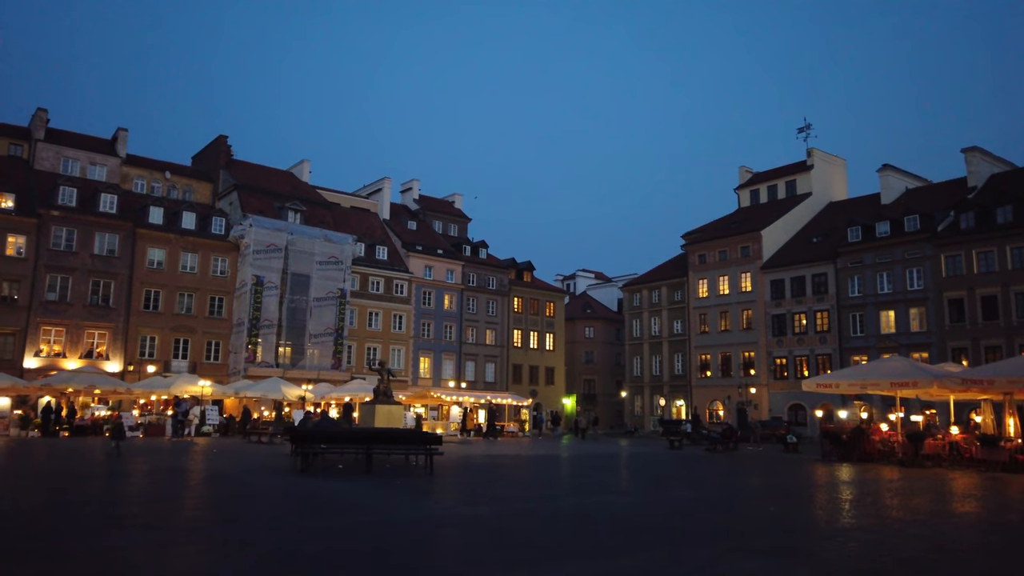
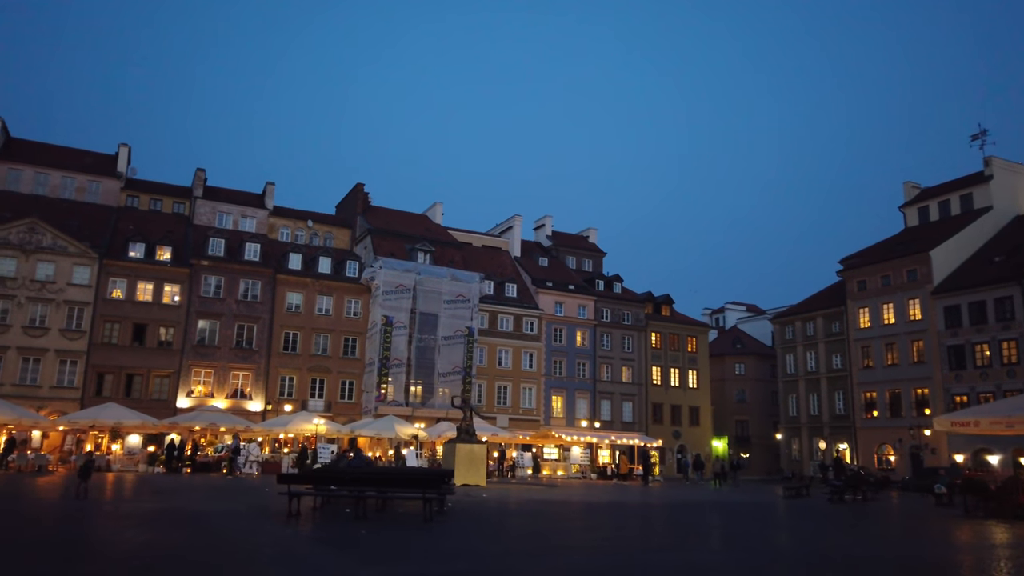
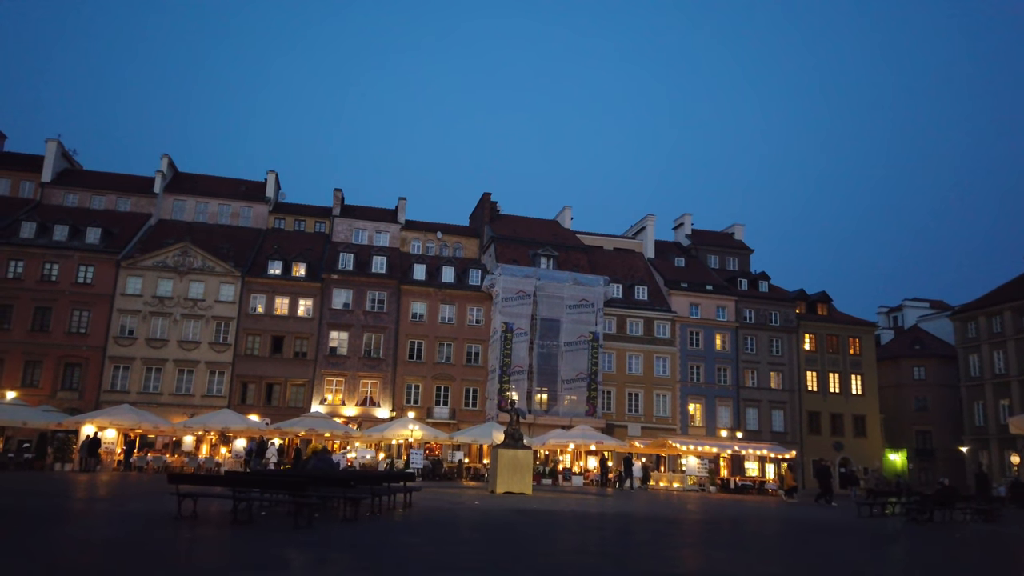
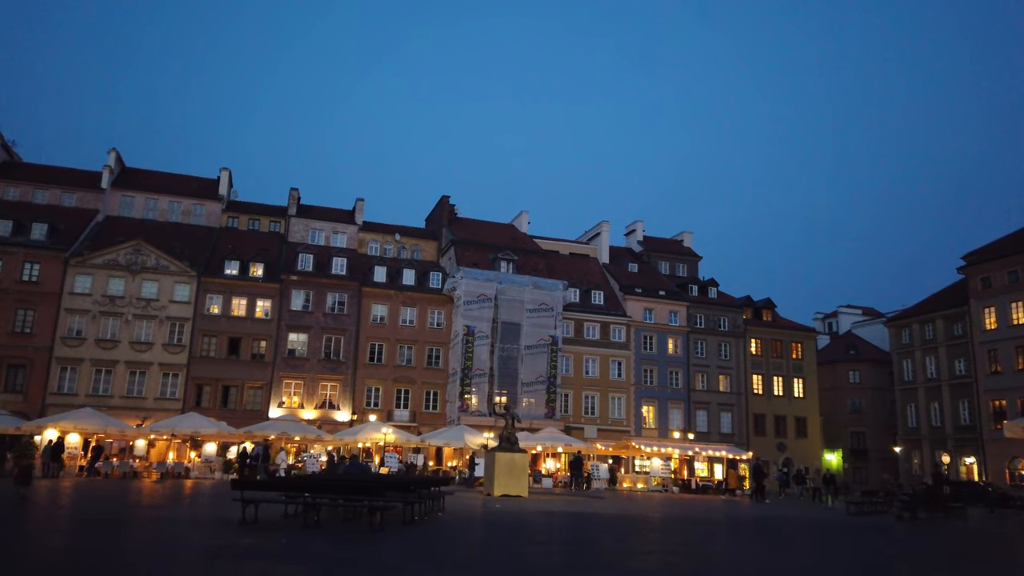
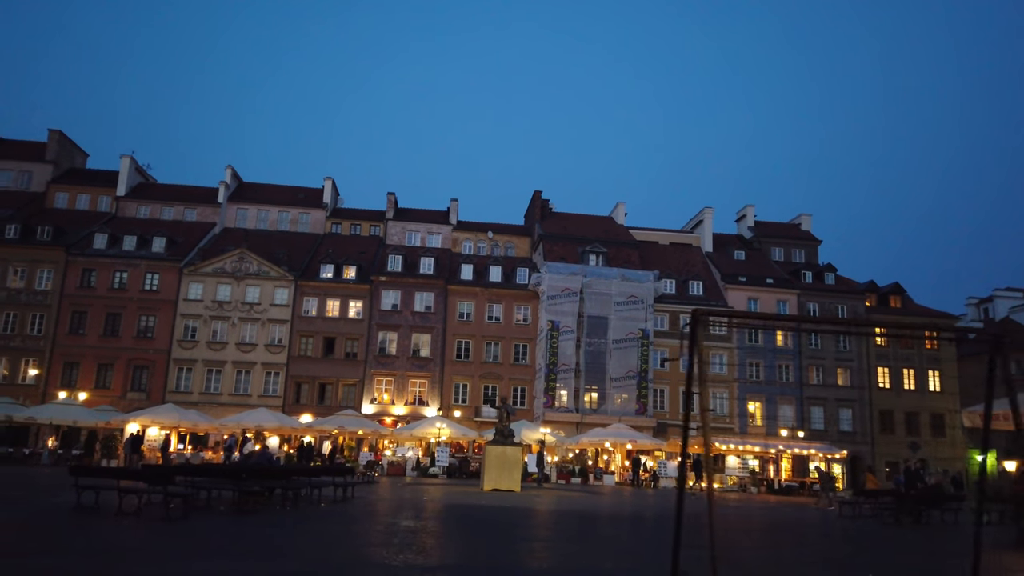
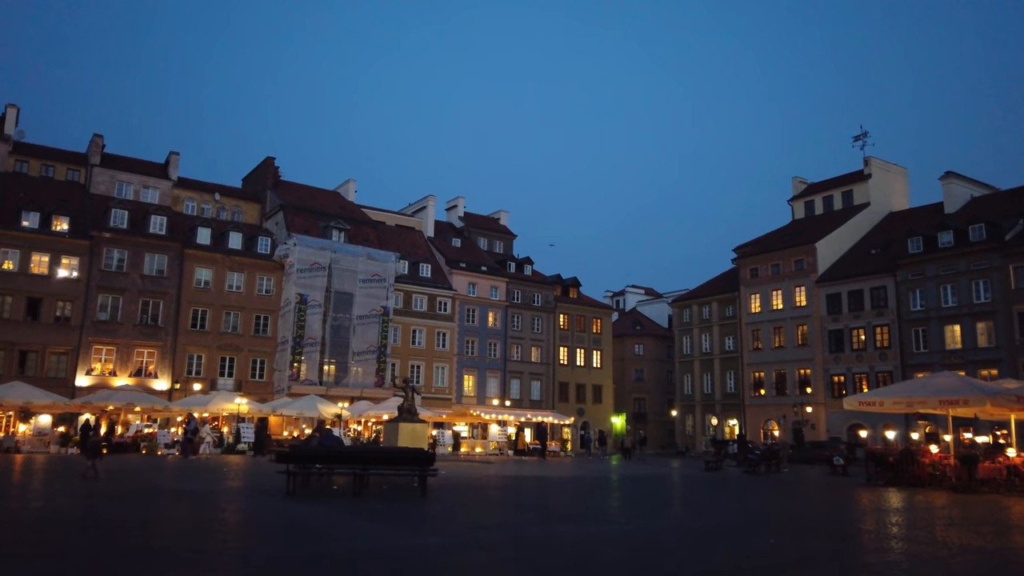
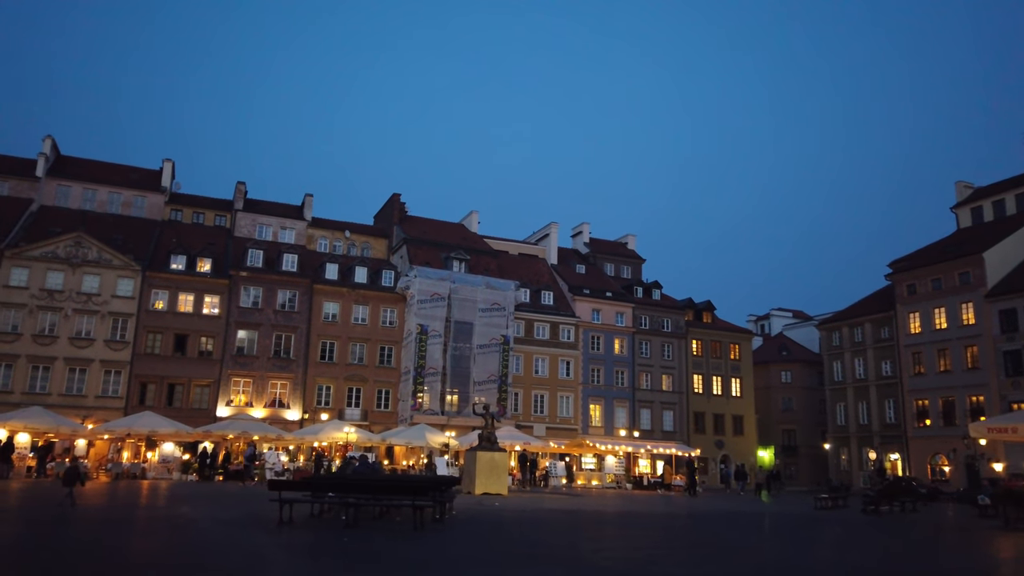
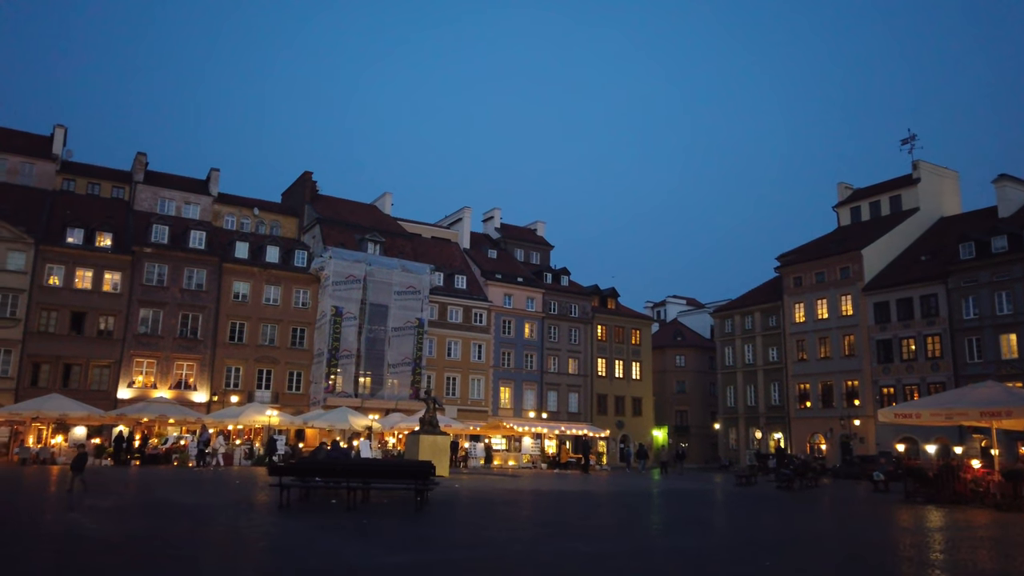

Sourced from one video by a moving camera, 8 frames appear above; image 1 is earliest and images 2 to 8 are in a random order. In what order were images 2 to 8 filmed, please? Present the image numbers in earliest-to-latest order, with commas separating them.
6, 8, 2, 7, 4, 3, 5
